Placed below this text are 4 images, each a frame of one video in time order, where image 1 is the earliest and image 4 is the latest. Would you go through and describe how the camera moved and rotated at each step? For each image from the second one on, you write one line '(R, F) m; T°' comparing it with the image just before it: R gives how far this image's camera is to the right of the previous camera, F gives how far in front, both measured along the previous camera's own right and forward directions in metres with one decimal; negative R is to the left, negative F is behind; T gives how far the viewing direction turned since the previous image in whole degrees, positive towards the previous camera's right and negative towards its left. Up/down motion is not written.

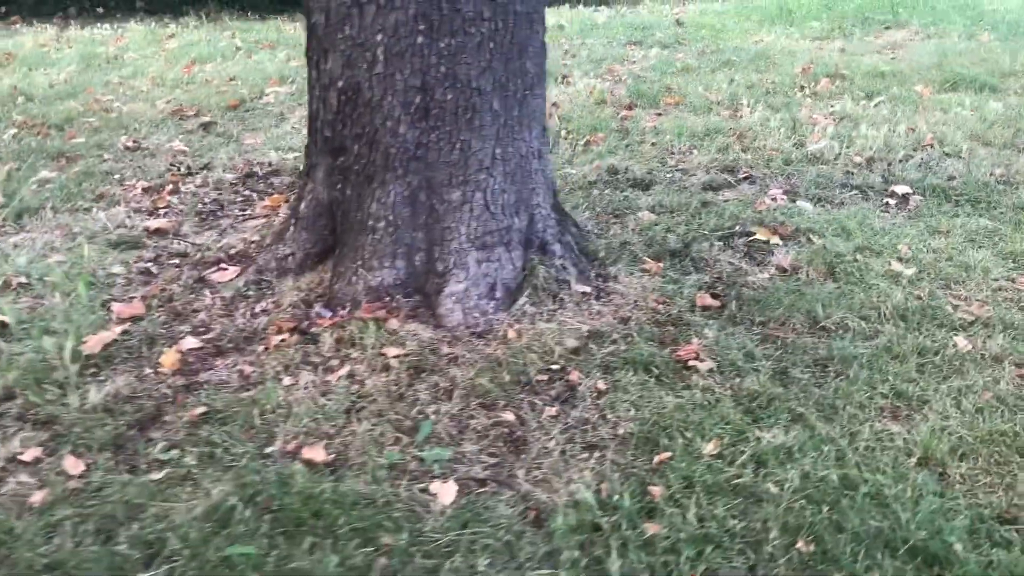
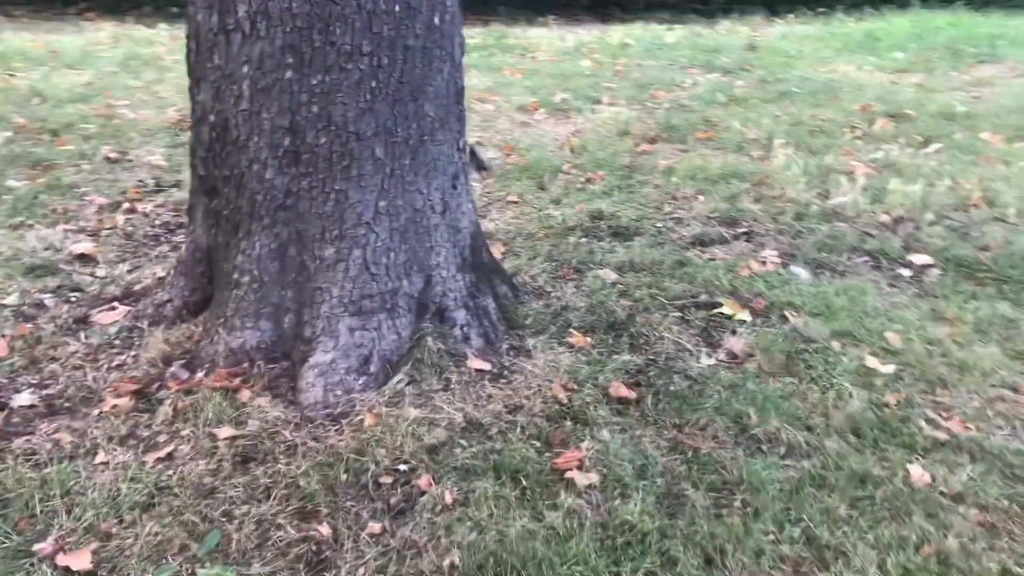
(+0.6, +0.4) m; -6°
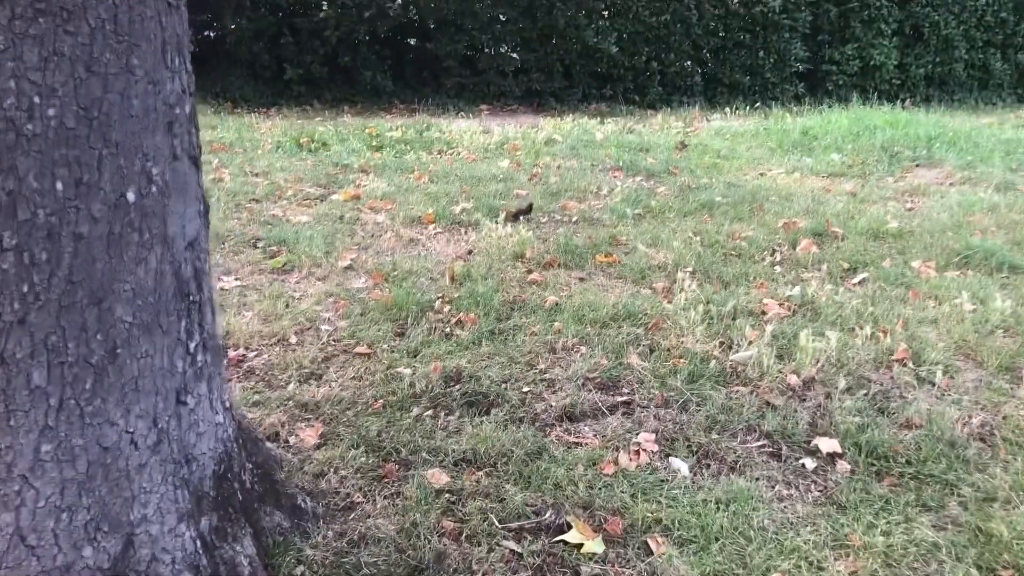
(+0.5, +0.7) m; +2°
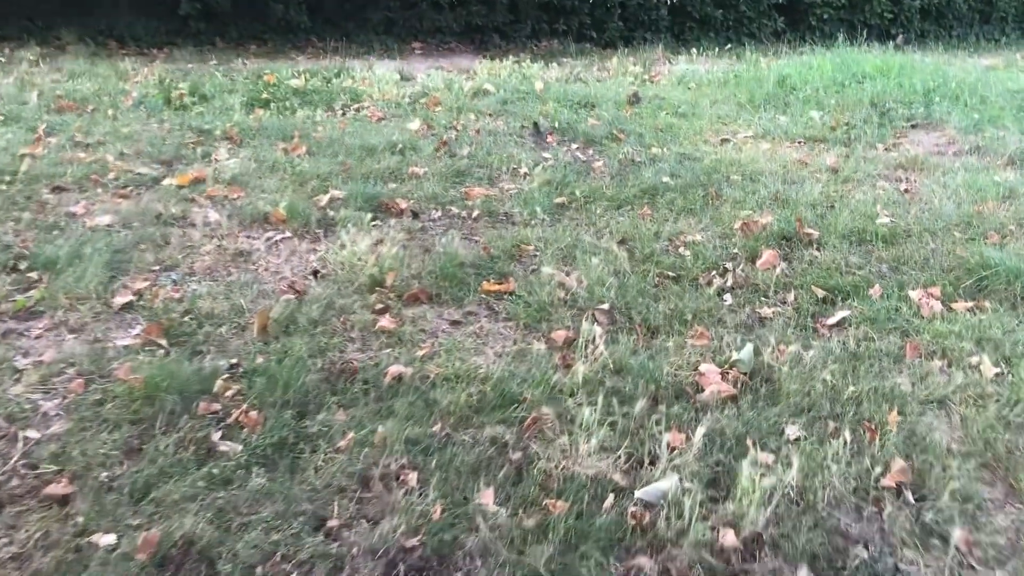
(+0.5, +1.4) m; +1°
